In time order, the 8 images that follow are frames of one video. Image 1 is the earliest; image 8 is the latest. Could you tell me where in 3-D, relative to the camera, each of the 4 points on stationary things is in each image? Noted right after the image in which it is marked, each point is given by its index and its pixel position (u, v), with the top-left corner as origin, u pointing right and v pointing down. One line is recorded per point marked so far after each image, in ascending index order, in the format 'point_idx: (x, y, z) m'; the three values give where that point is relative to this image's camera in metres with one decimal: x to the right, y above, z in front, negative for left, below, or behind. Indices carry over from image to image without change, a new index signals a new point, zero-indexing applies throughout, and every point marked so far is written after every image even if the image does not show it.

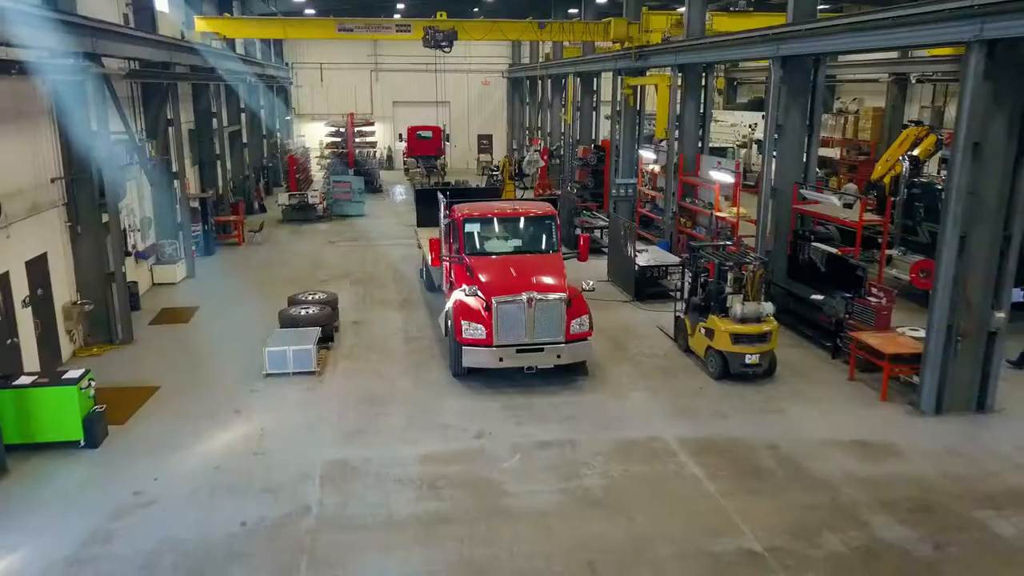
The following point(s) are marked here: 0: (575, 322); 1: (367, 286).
0: (+0.7, -0.4, +9.1) m
1: (-2.2, 0.0, +13.2) m
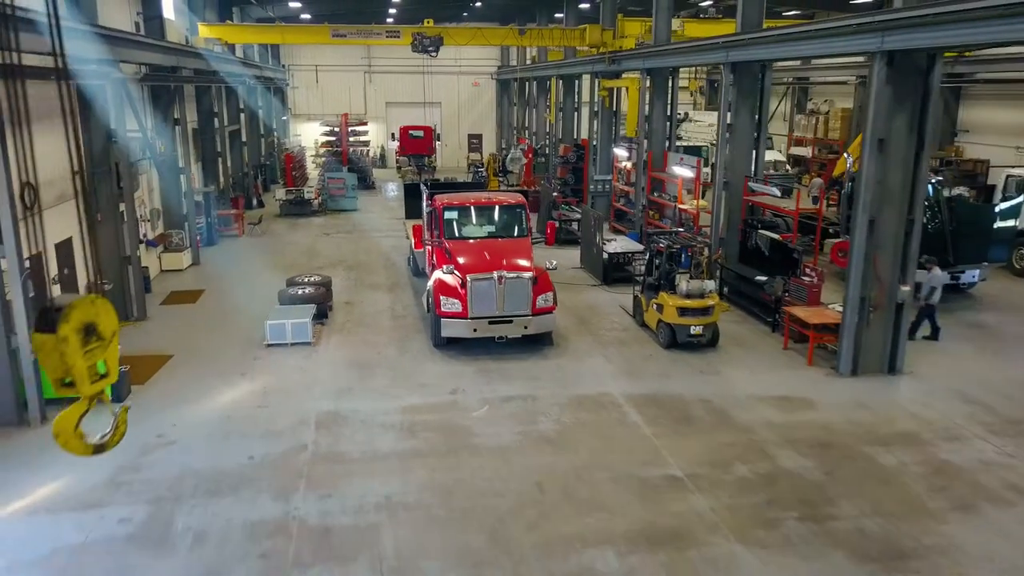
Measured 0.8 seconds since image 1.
0: (+0.3, -0.1, +10.3) m
1: (-2.5, +0.3, +14.4) m
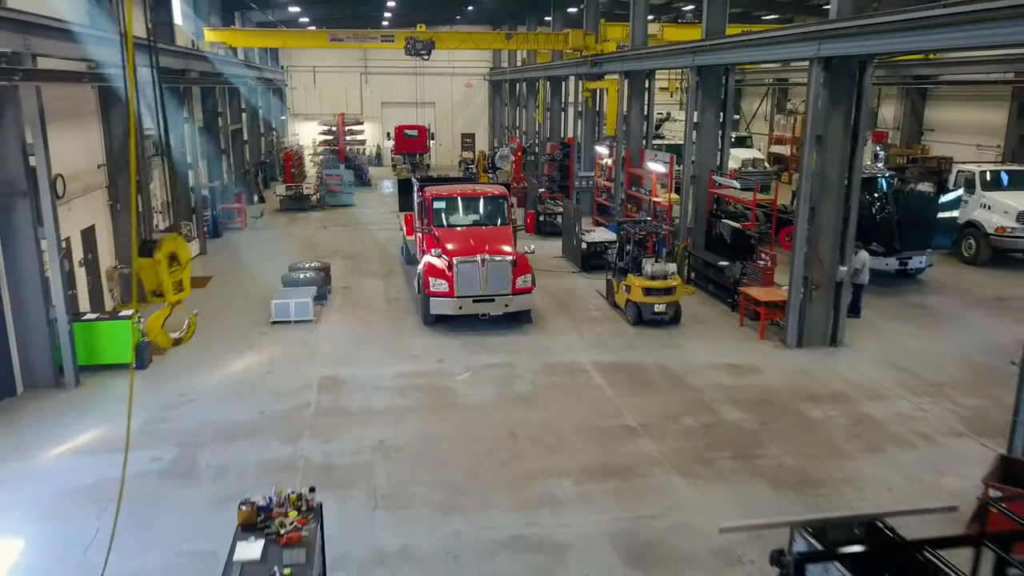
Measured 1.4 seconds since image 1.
0: (+0.1, +0.1, +11.4) m
1: (-2.8, +0.5, +15.5) m
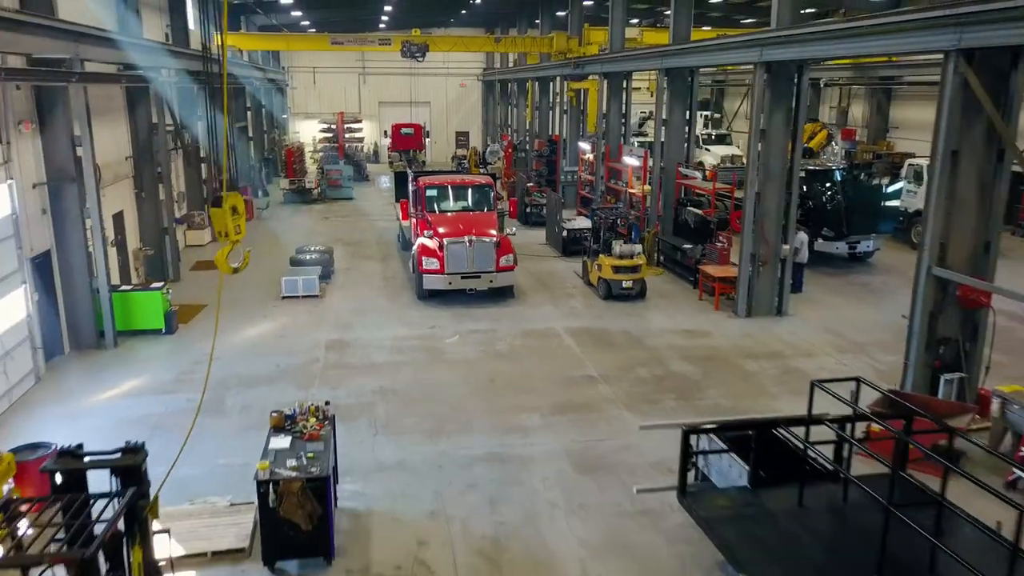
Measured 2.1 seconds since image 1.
0: (-0.1, +0.4, +12.9) m
1: (-3.0, +0.8, +16.9) m
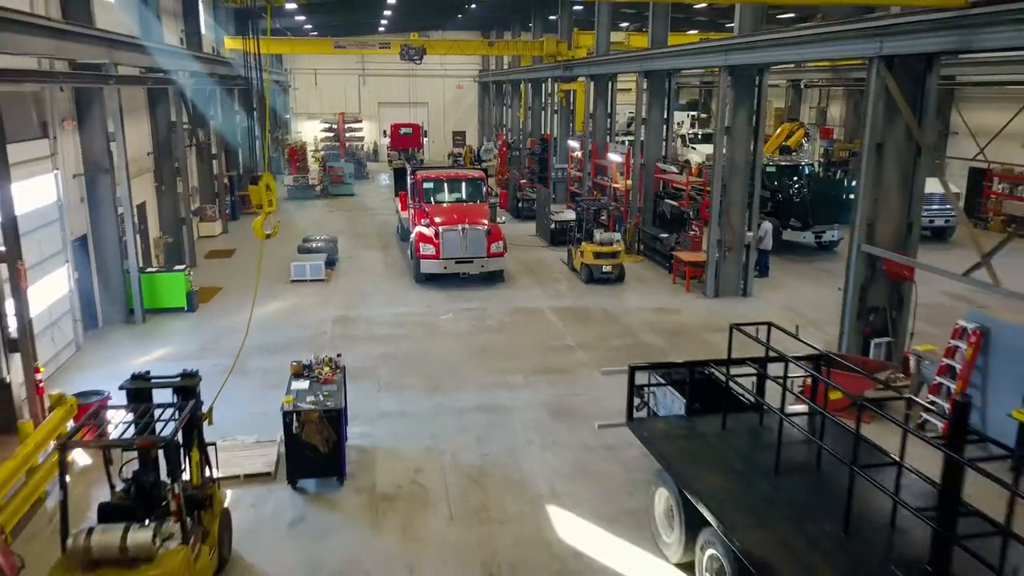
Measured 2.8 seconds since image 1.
0: (-0.3, +0.7, +14.0) m
1: (-3.2, +1.1, +18.1) m
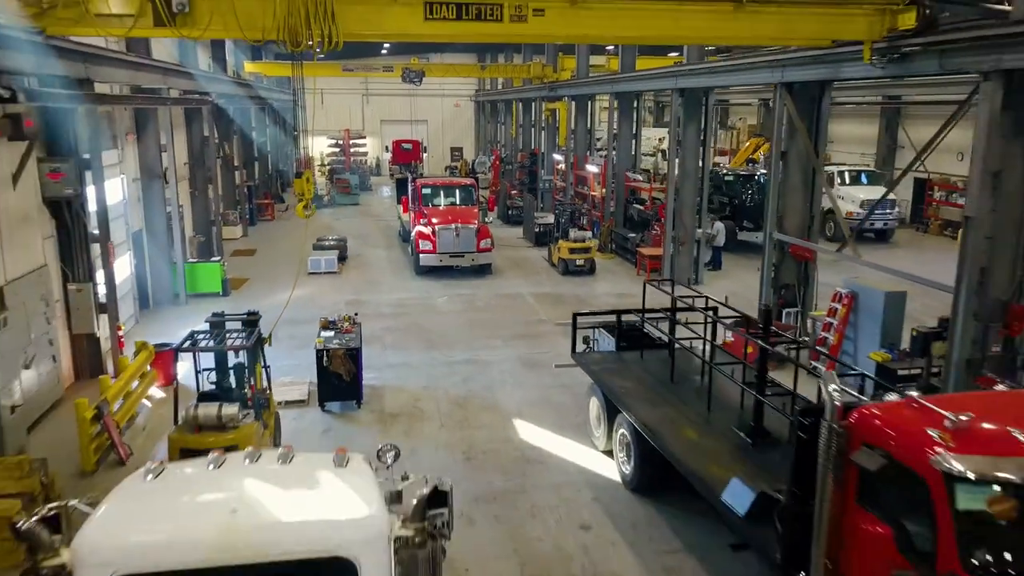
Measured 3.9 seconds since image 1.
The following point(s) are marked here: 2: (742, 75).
0: (-0.5, +0.9, +16.3) m
1: (-3.5, +1.2, +20.4) m
2: (+3.2, +2.9, +12.0) m
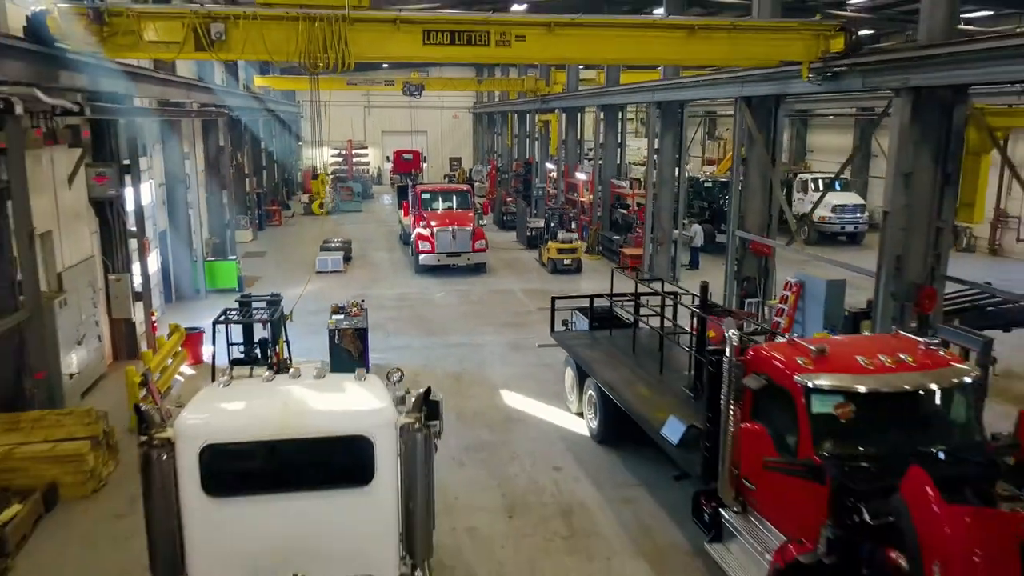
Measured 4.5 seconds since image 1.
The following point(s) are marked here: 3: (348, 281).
0: (-0.7, +0.9, +17.6) m
1: (-3.6, +1.1, +21.7) m
2: (+3.0, +3.1, +13.3) m
3: (-3.2, +0.1, +17.1) m
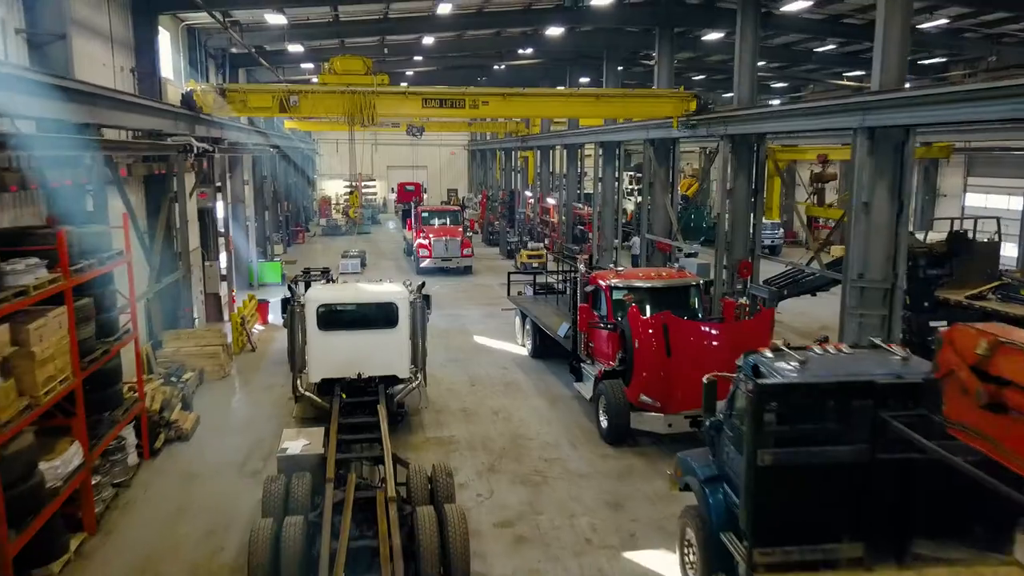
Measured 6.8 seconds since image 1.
0: (-1.2, +1.0, +22.7) m
1: (-4.1, +1.0, +26.7) m
2: (+2.5, +3.3, +18.4) m
3: (-3.8, +0.2, +22.1) m
